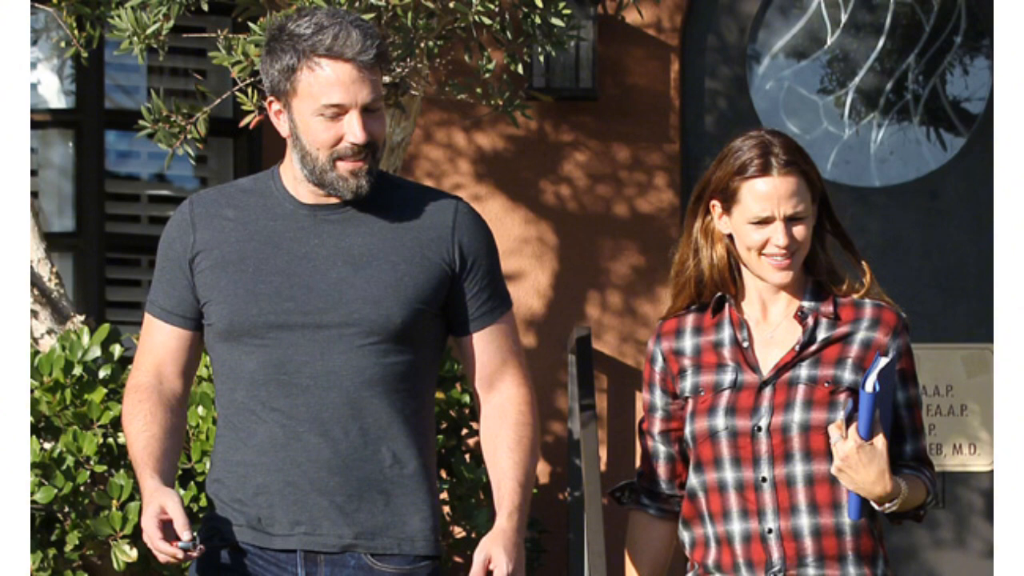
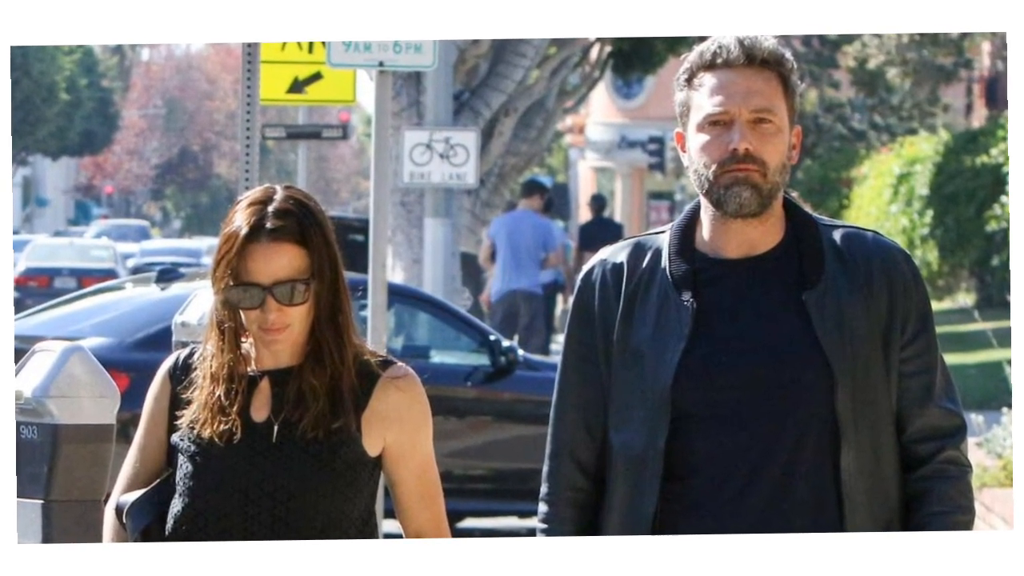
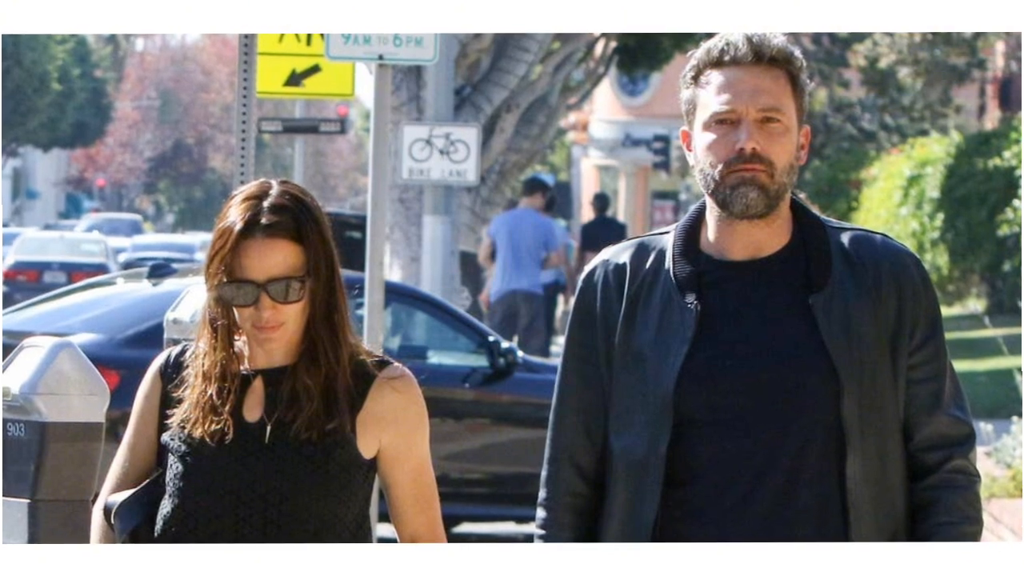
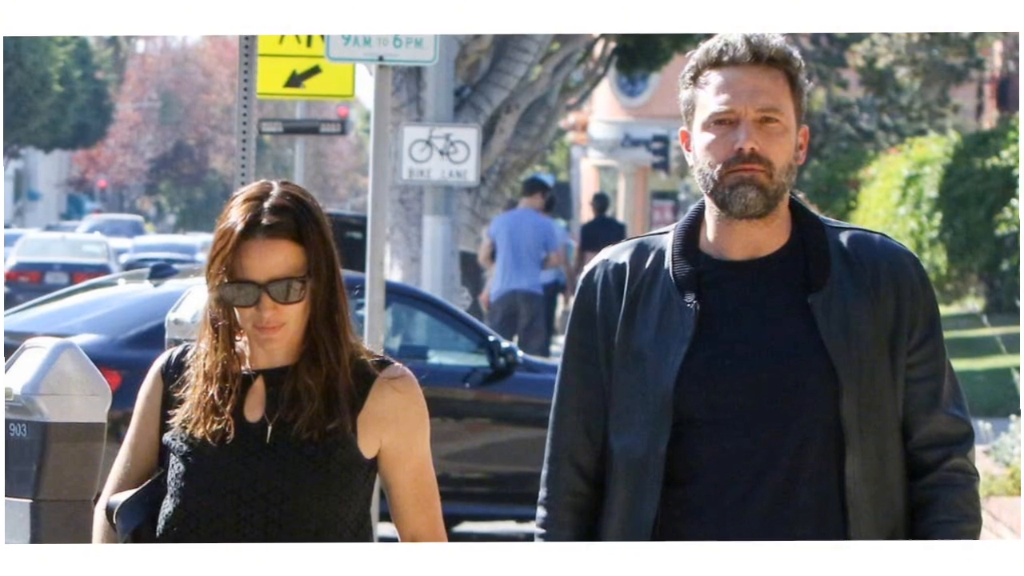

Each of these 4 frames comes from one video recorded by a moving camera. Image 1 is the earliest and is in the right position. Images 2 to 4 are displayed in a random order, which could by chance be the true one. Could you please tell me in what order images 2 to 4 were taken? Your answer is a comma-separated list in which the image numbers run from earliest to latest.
2, 4, 3
